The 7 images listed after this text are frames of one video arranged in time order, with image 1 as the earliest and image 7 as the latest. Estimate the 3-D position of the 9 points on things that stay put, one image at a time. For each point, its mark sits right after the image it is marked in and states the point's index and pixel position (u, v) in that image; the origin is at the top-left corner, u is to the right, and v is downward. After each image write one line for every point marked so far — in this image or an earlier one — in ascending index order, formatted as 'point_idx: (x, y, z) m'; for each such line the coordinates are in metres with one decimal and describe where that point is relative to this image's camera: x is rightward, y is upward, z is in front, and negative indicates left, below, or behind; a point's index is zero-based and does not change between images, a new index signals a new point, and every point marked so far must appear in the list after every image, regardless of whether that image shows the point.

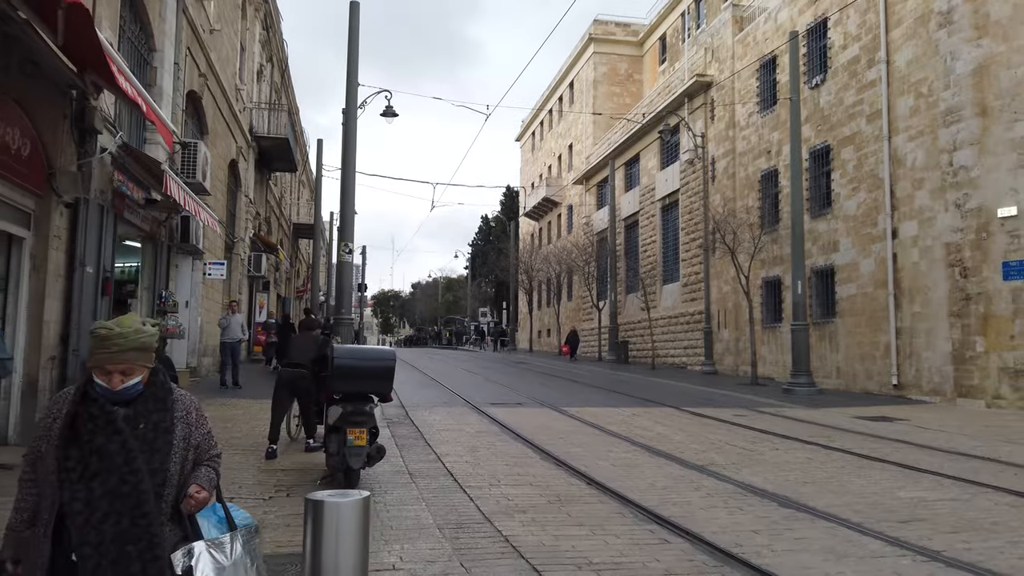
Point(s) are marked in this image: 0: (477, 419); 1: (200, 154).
0: (-0.6, -2.2, +12.9) m
1: (-5.6, +2.4, +13.5) m
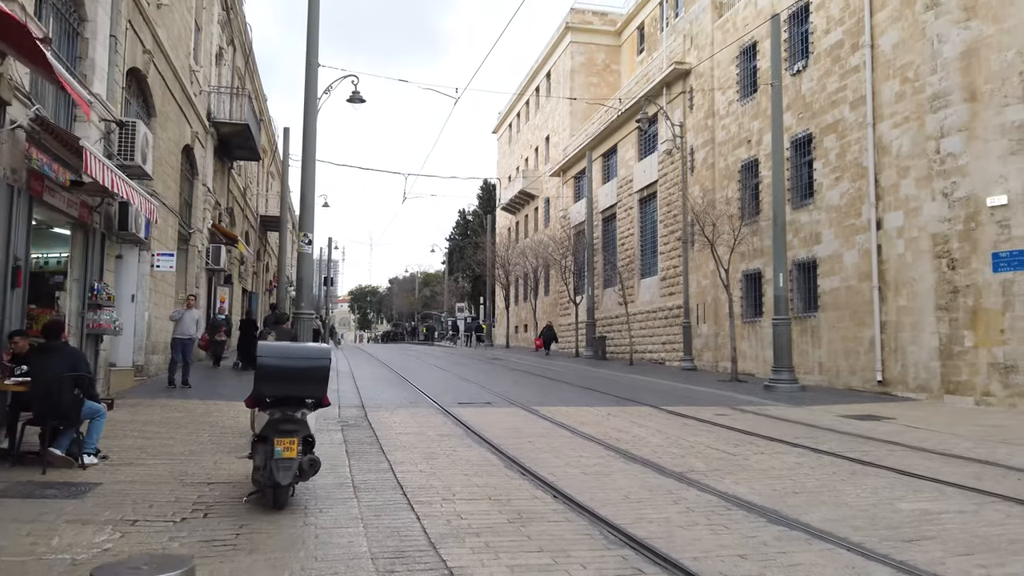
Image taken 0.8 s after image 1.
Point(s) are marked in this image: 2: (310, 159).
0: (-1.1, -2.1, +12.0) m
1: (-6.1, +2.5, +12.5) m
2: (-4.5, +2.9, +17.0) m
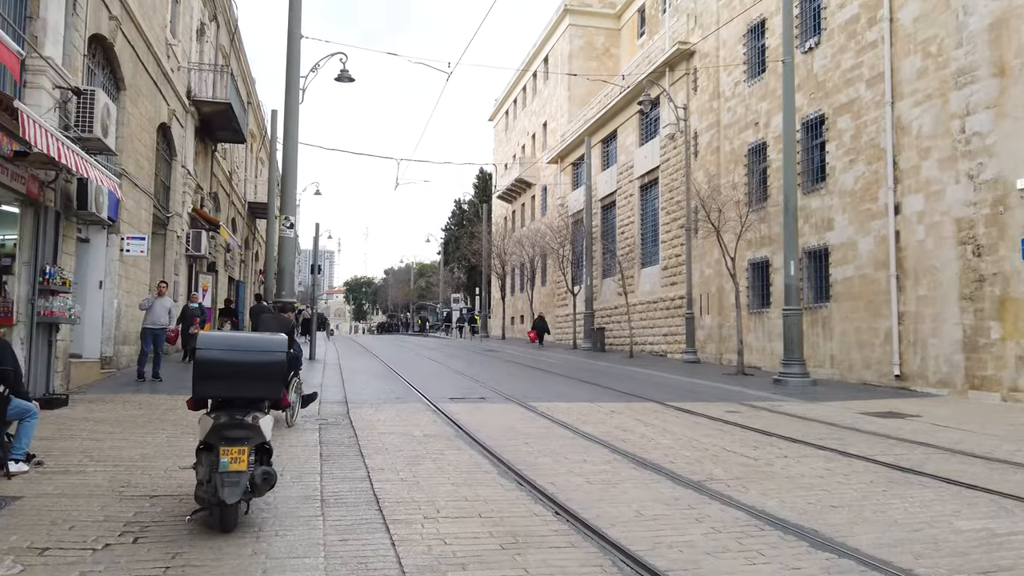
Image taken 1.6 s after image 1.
0: (-1.2, -1.9, +11.0) m
1: (-6.2, +2.8, +11.4) m
2: (-4.6, +3.2, +16.0) m
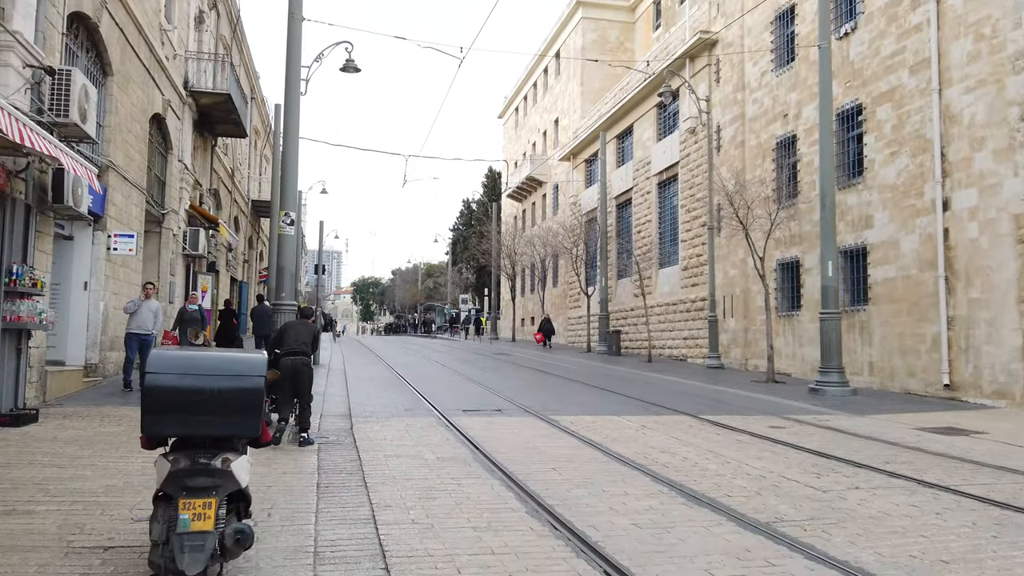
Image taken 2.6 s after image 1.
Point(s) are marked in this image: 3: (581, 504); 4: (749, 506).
0: (-0.9, -1.9, +9.8) m
1: (-5.9, +2.7, +10.3) m
2: (-4.3, +3.1, +14.8) m
3: (+0.6, -1.8, +6.4) m
4: (+2.0, -1.9, +6.5) m
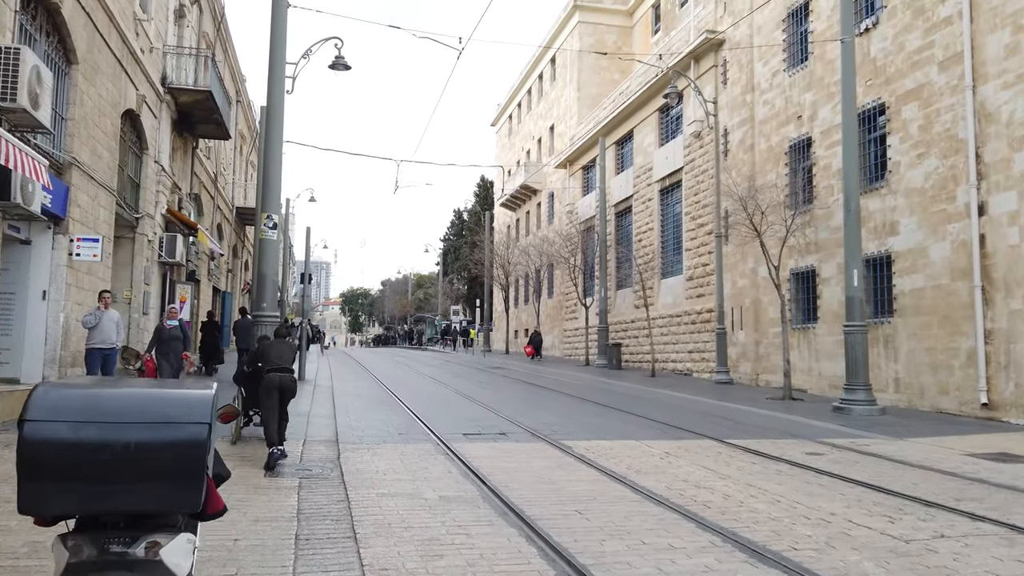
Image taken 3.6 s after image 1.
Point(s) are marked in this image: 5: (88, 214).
0: (-0.8, -2.0, +8.6) m
1: (-5.8, +2.6, +9.1) m
2: (-4.2, +3.0, +13.6) m
3: (+0.7, -1.9, +5.2) m
4: (+2.2, -1.9, +5.3) m
5: (-7.3, +1.3, +13.2) m
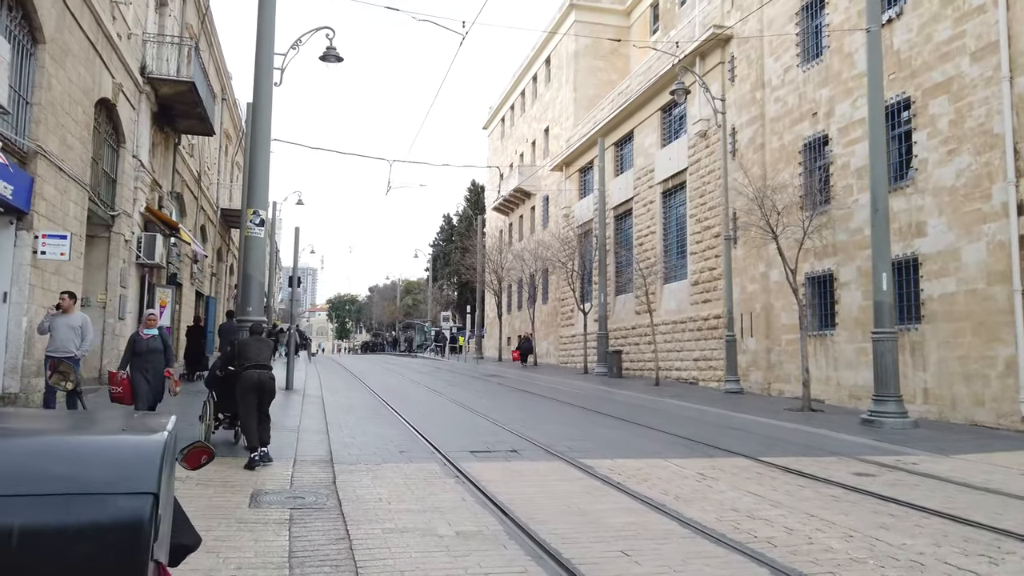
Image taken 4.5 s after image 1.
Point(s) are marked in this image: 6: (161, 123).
0: (-0.6, -2.0, +7.5) m
1: (-5.5, +2.6, +7.9) m
2: (-4.1, +2.9, +12.5) m
3: (+1.0, -1.8, +4.1) m
4: (+2.4, -1.9, +4.2) m
5: (-7.2, +1.3, +12.0) m
6: (-9.1, +4.3, +19.6) m
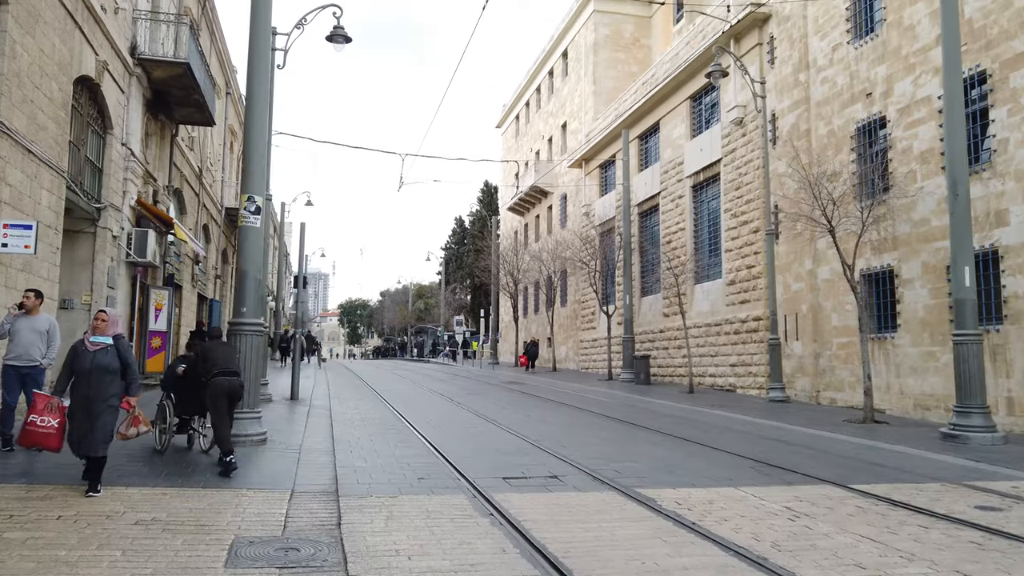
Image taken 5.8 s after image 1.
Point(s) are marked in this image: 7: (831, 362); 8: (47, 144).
0: (-0.2, -1.9, +5.9) m
1: (-5.2, +2.7, +6.4) m
2: (-3.6, +2.9, +11.0) m
3: (+1.4, -1.7, +2.5) m
4: (+2.8, -1.8, +2.6) m
5: (-6.7, +1.3, +10.5) m
6: (-8.5, +4.2, +18.2) m
7: (+7.4, -1.7, +17.5) m
8: (-6.9, +2.2, +11.2) m
